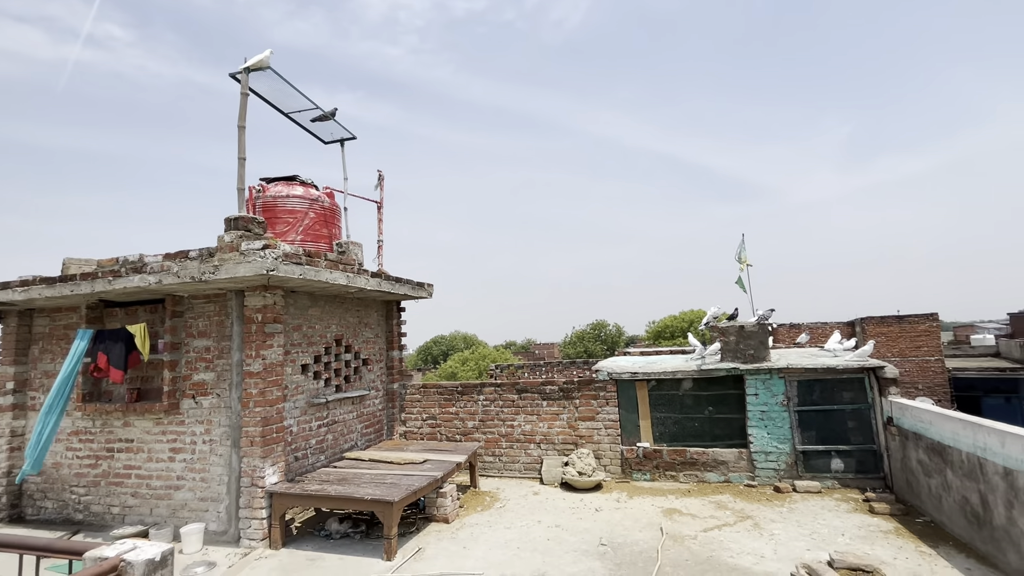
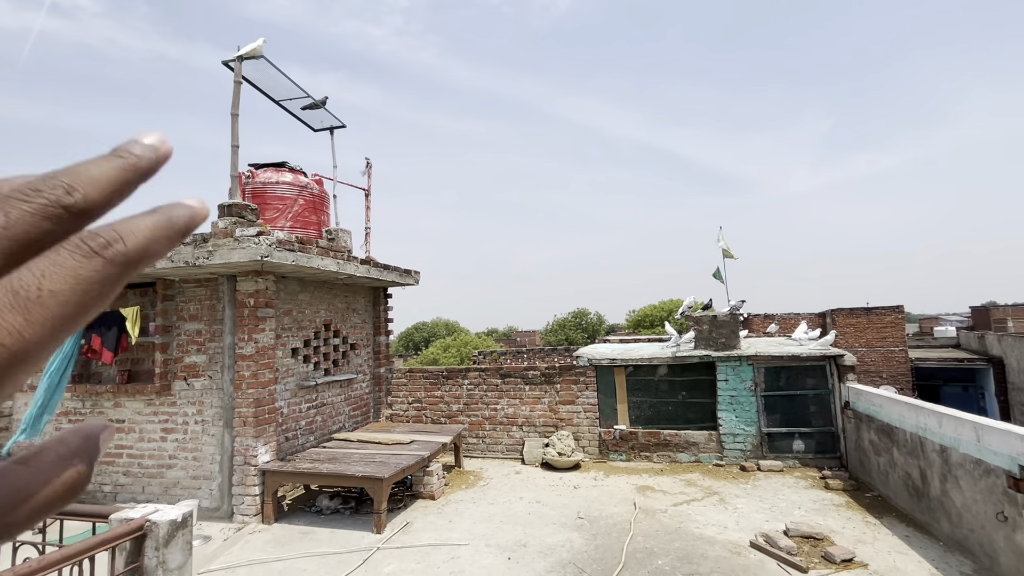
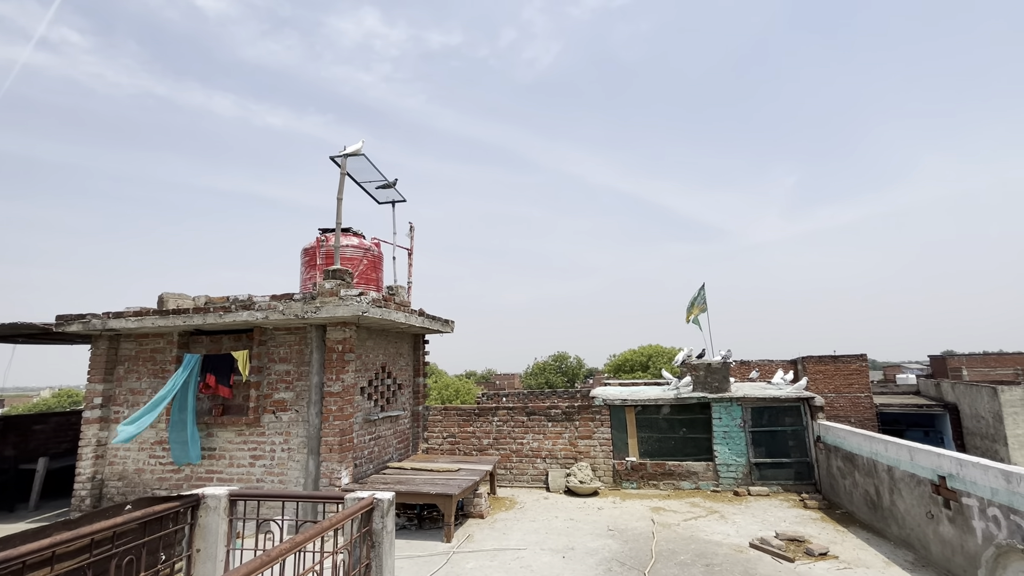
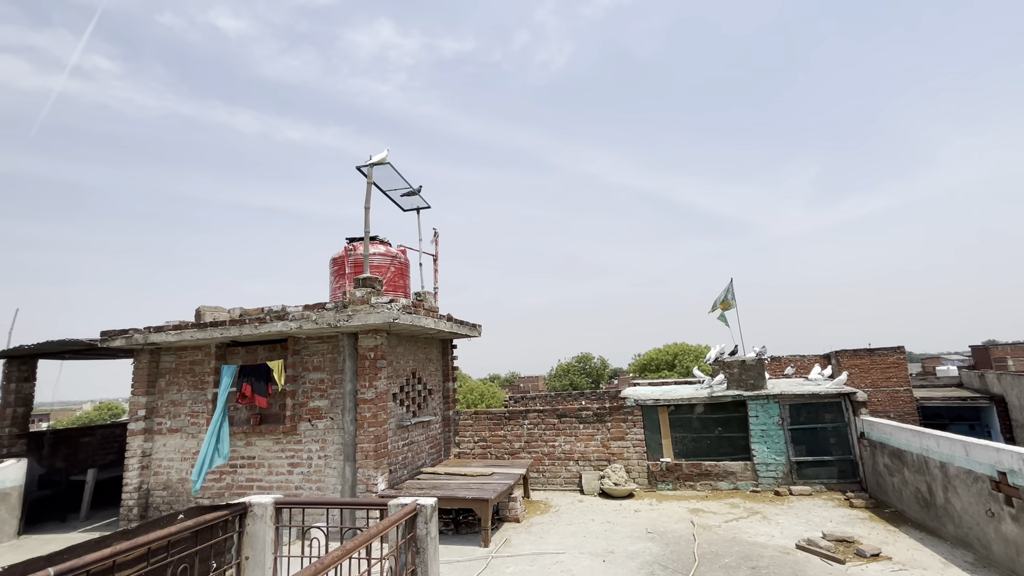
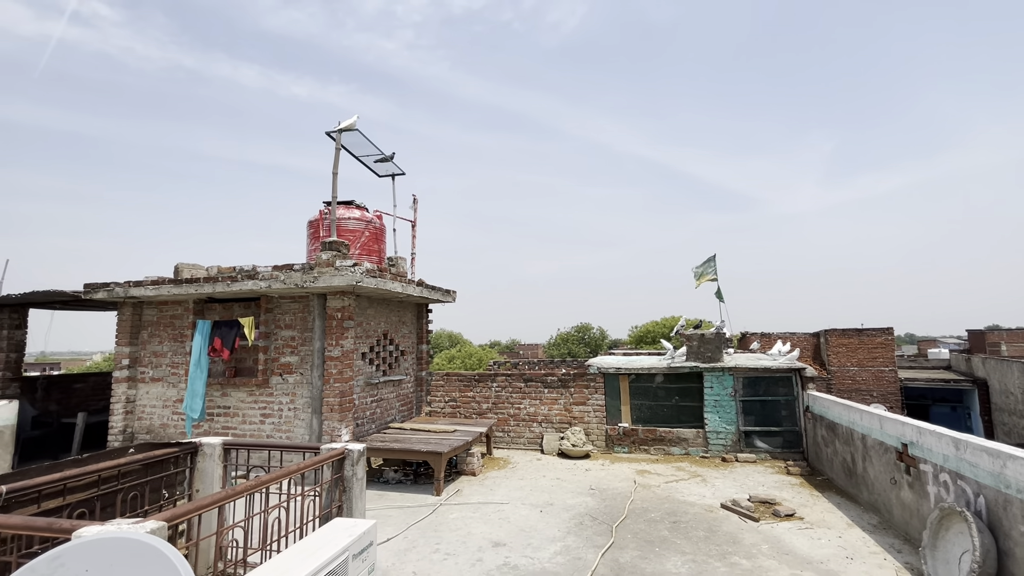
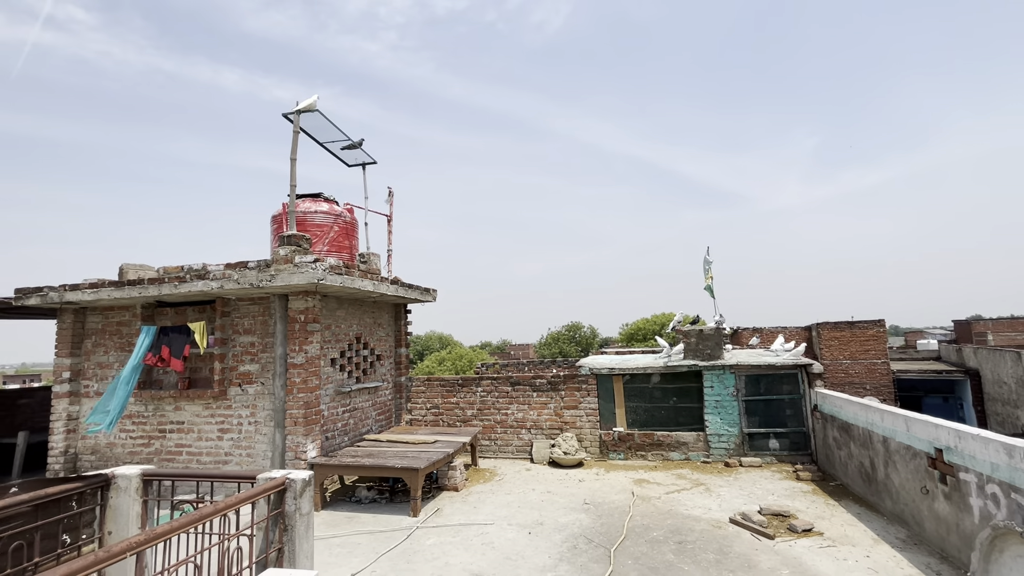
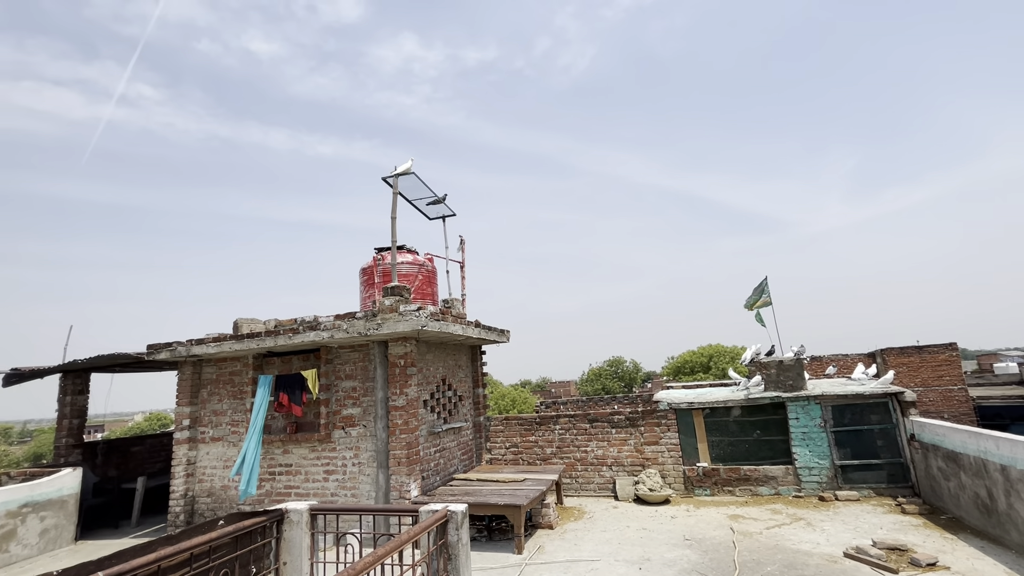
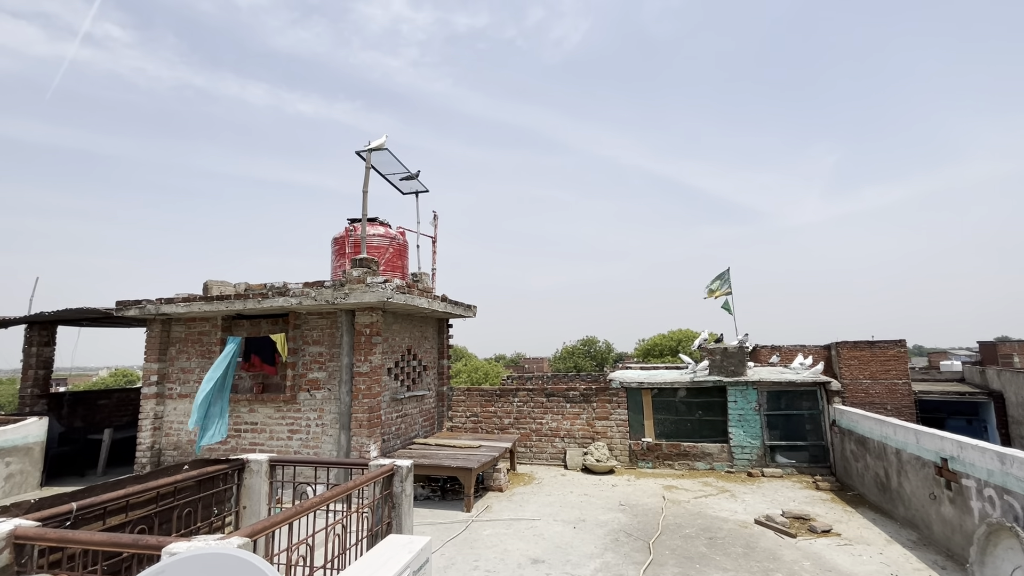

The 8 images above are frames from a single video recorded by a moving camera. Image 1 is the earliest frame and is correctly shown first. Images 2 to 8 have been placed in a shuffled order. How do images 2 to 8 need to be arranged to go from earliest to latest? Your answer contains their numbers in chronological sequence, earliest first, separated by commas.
2, 6, 5, 8, 3, 4, 7
